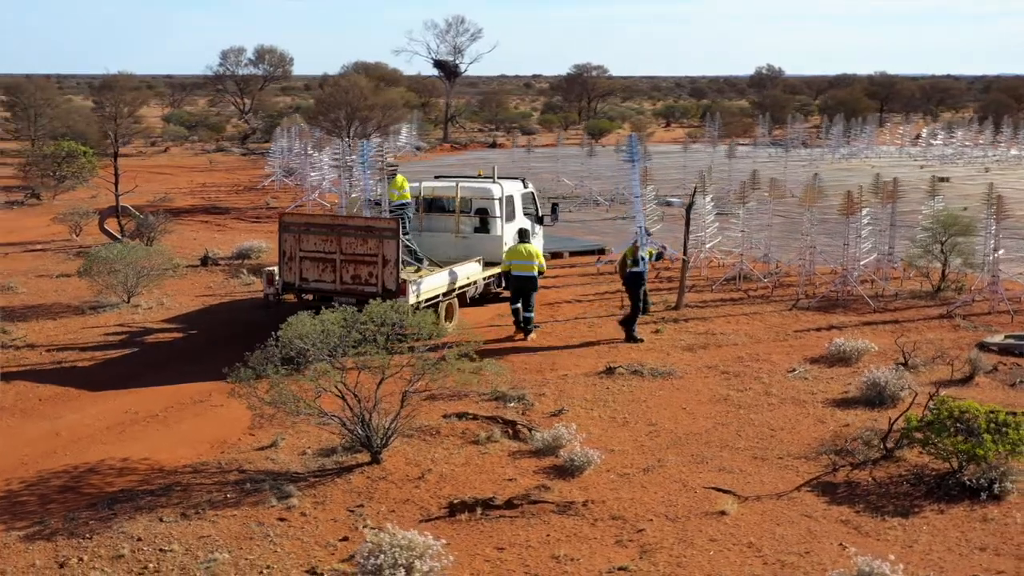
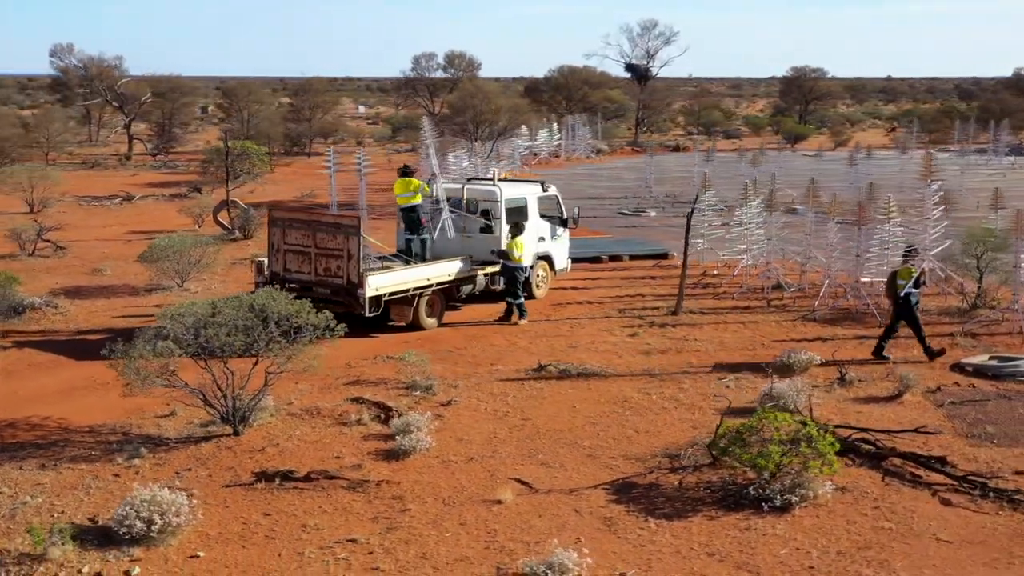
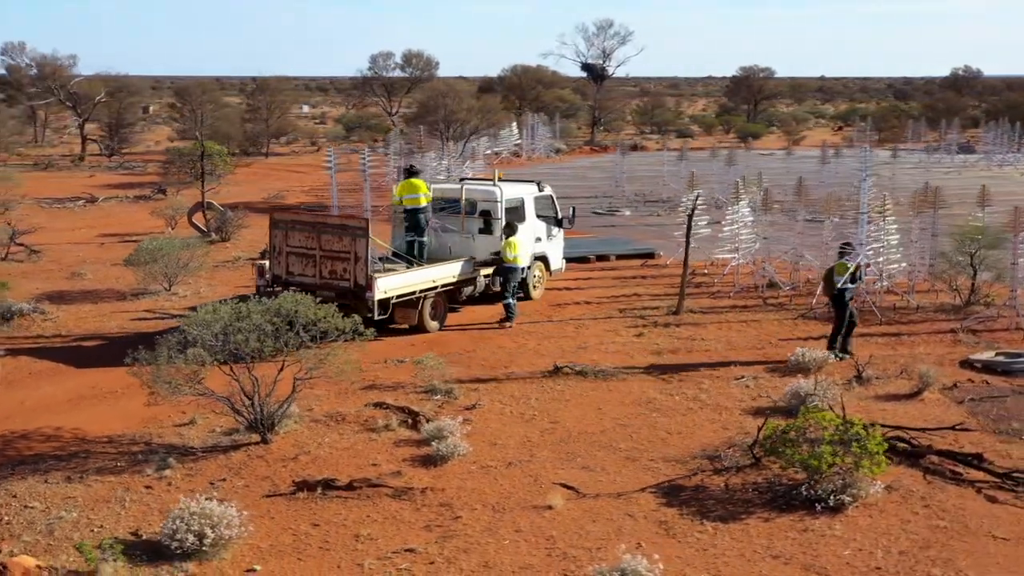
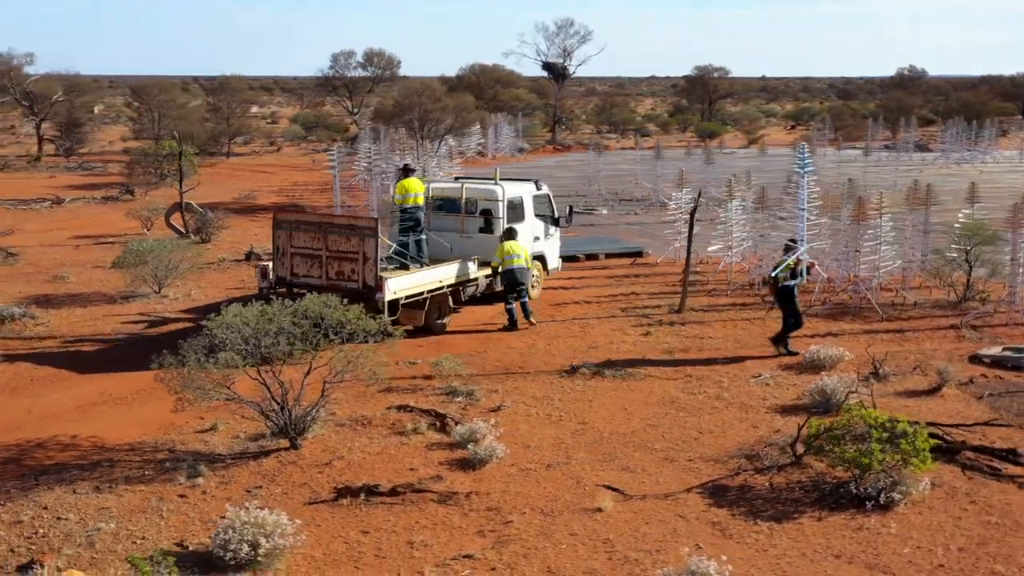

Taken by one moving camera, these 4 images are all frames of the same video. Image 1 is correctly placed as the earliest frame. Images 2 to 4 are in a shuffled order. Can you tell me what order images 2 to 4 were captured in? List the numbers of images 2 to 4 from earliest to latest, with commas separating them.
4, 3, 2
